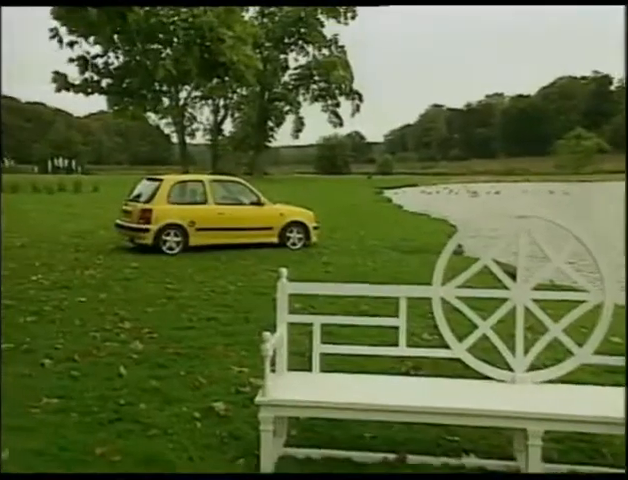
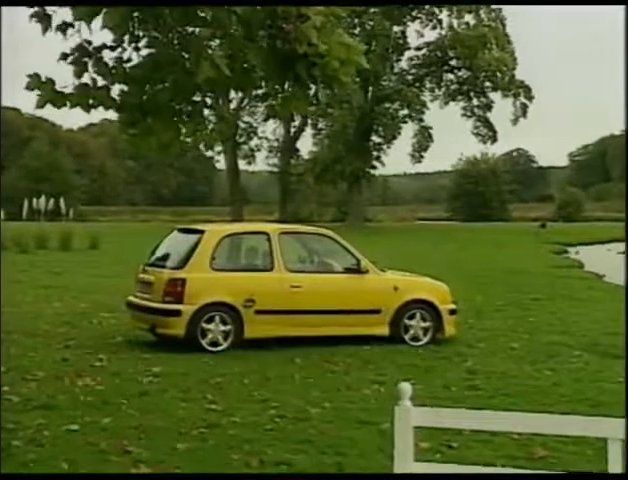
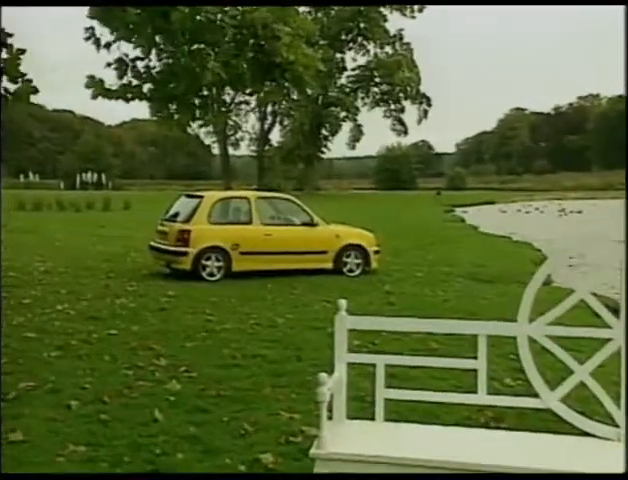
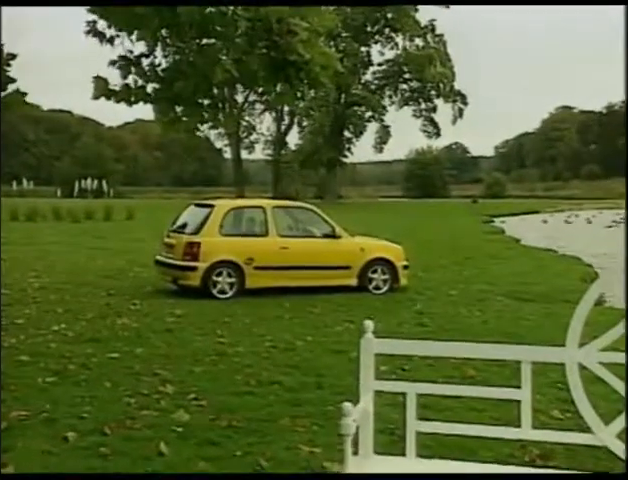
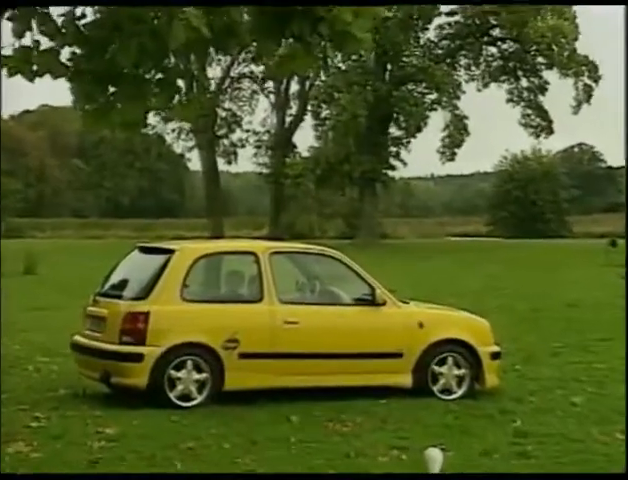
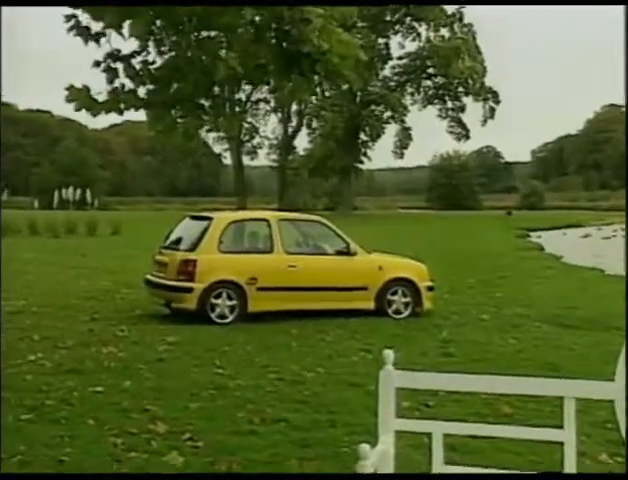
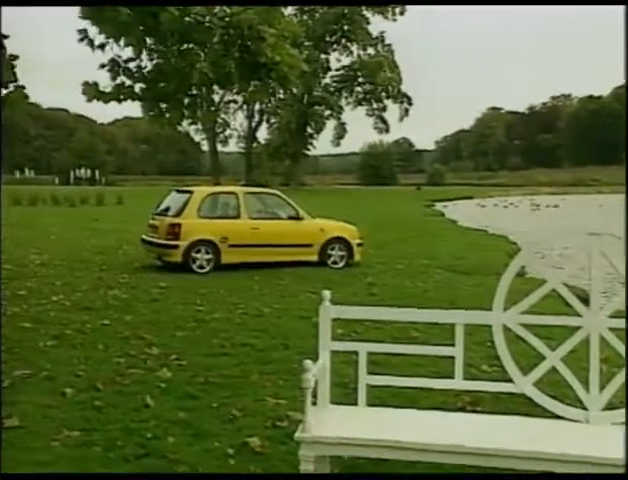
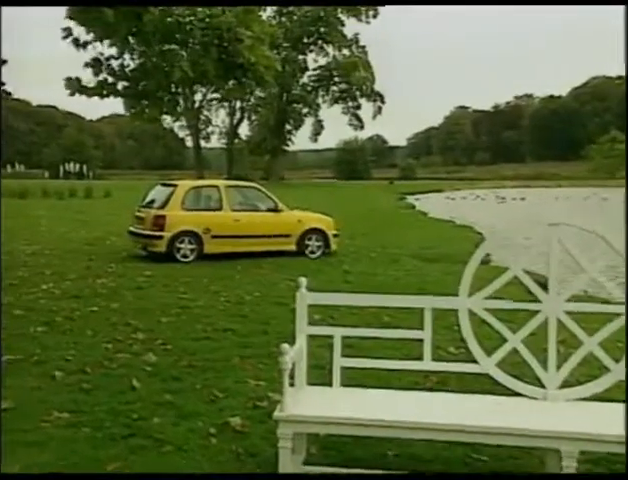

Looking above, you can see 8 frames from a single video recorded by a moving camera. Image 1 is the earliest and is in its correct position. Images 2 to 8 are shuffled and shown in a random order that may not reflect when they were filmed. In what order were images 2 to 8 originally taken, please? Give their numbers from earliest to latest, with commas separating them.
8, 7, 3, 4, 6, 2, 5
